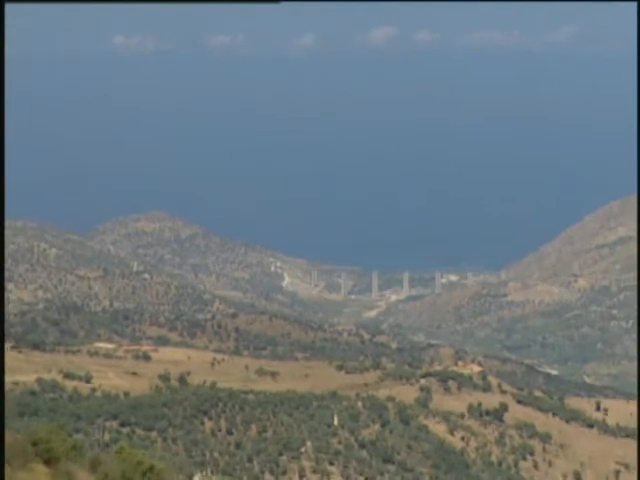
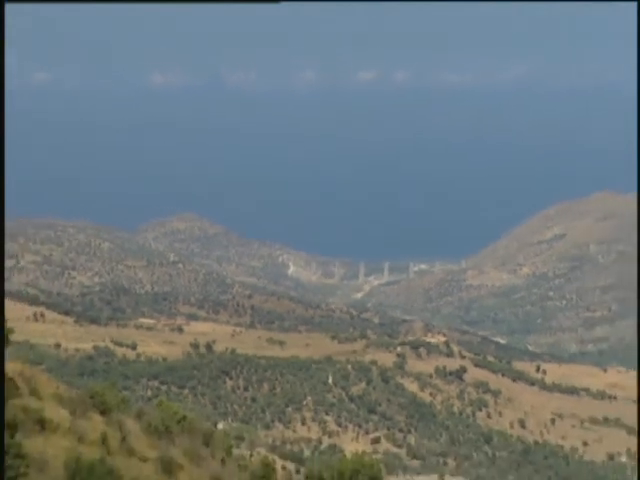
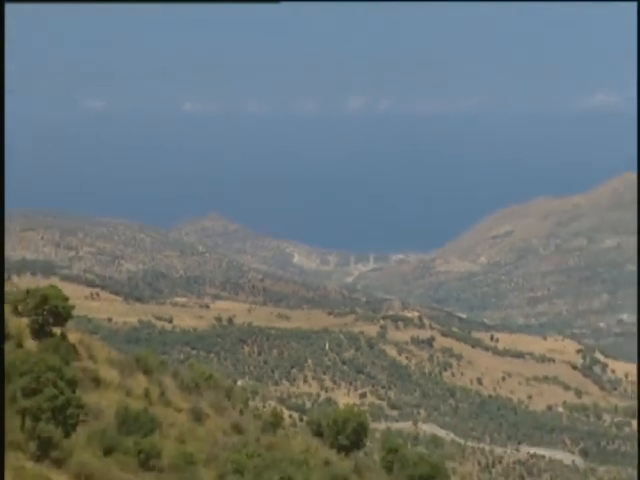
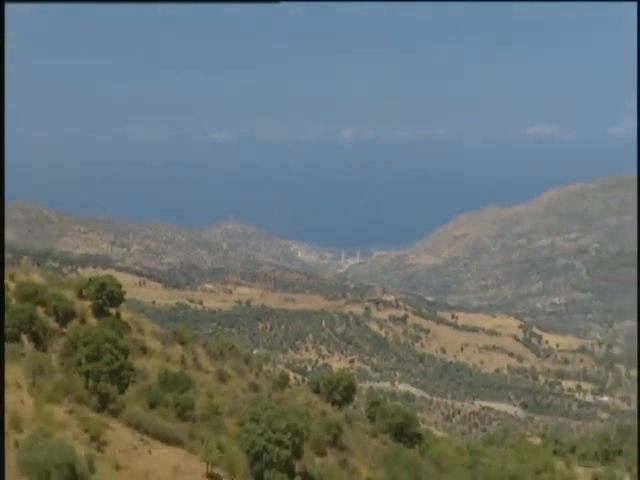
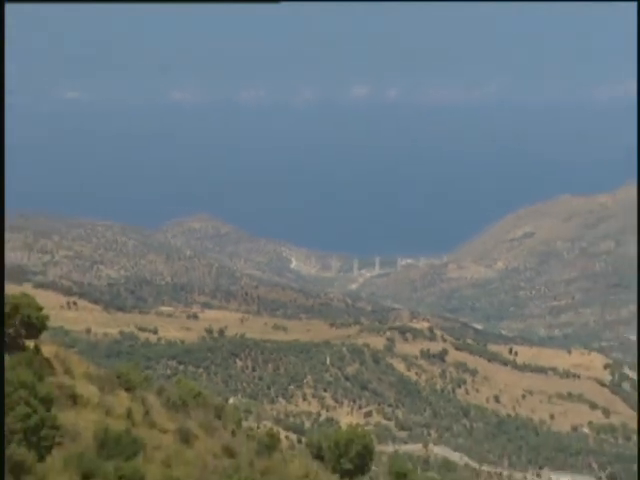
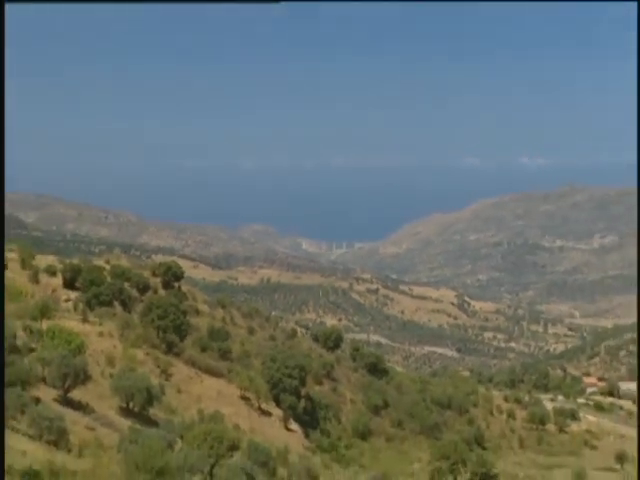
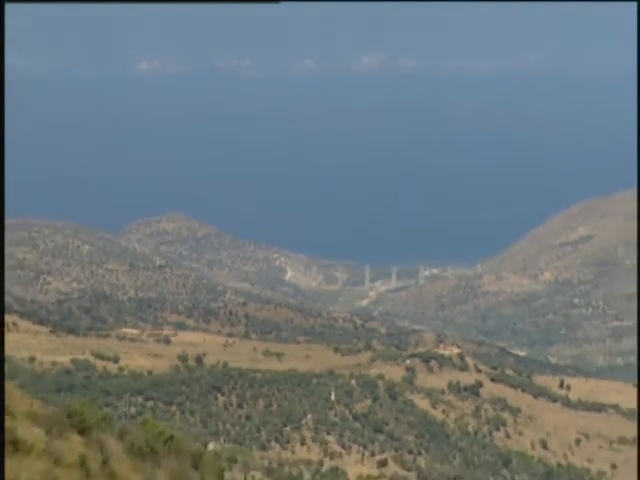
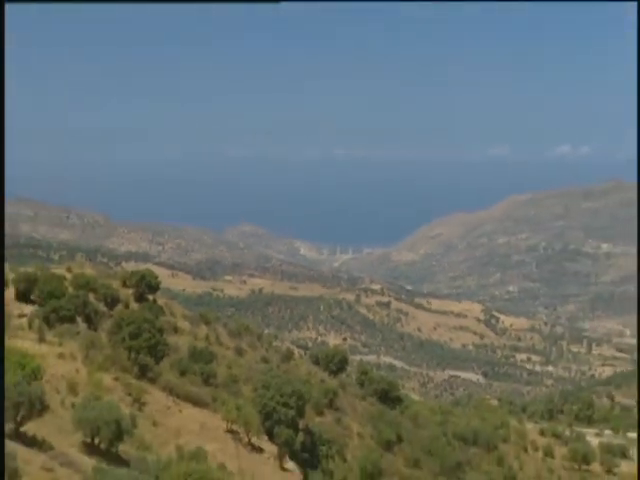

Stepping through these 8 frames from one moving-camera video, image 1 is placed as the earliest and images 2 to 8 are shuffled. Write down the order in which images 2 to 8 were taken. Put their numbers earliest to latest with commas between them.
7, 2, 5, 3, 4, 8, 6
